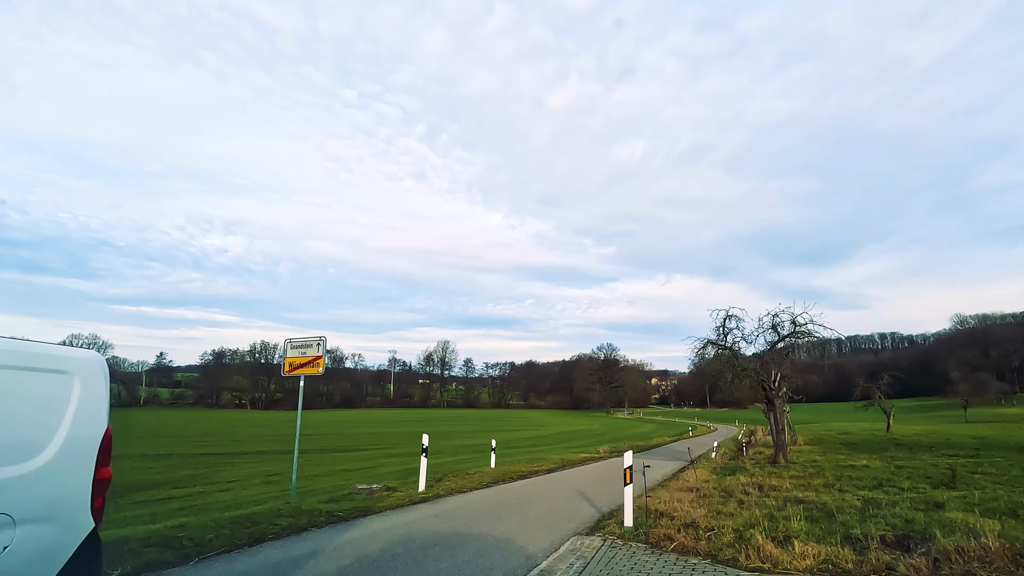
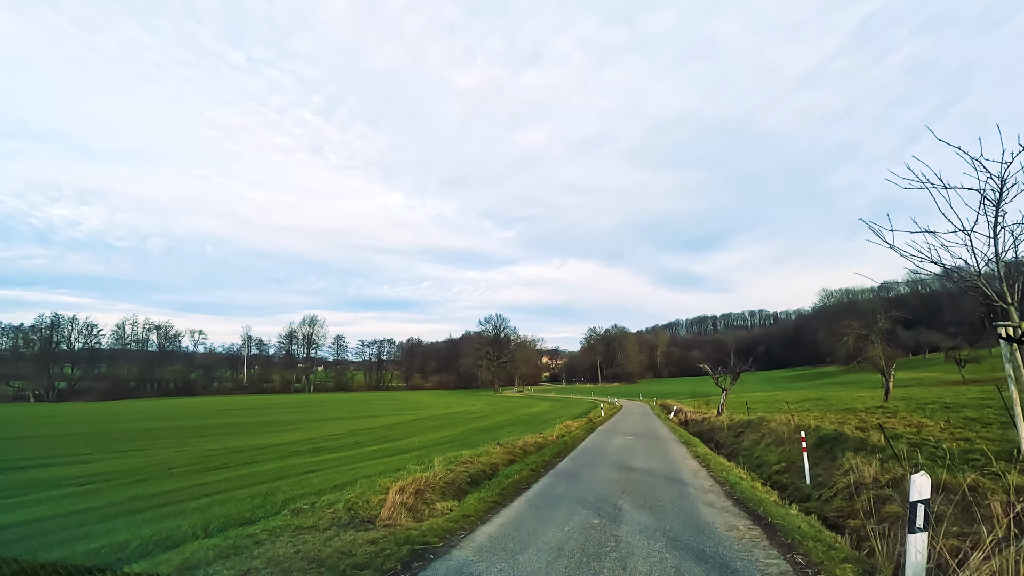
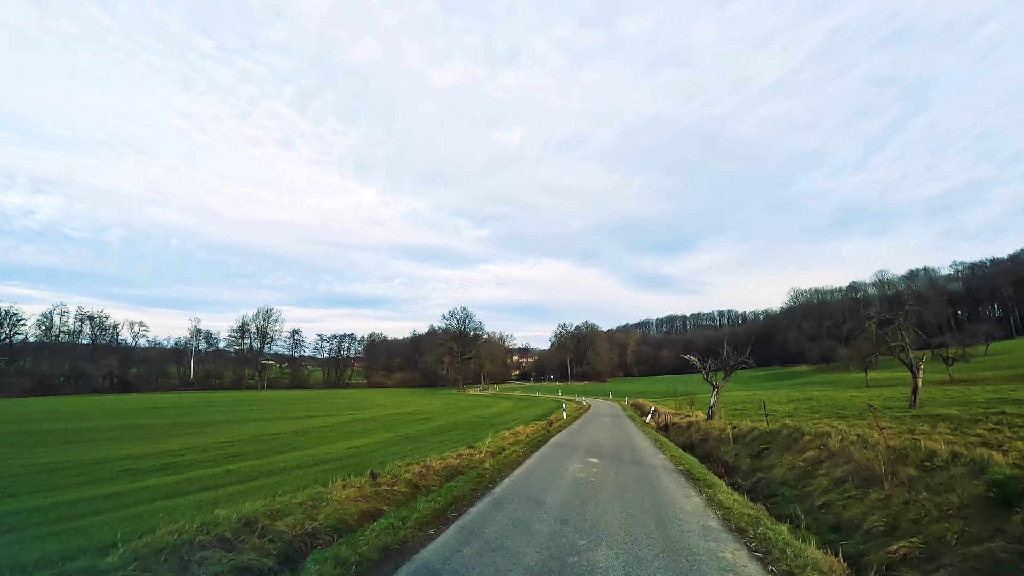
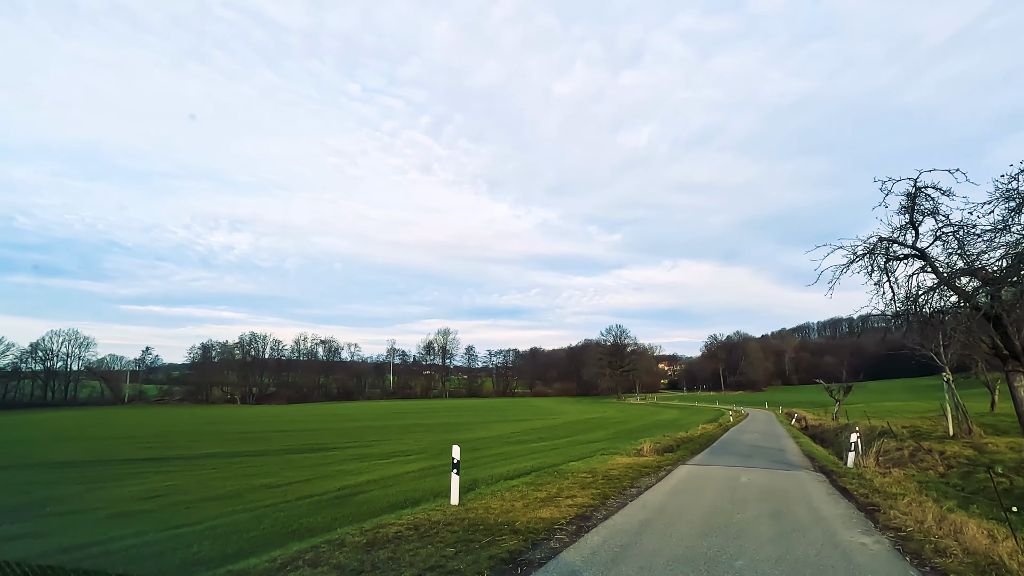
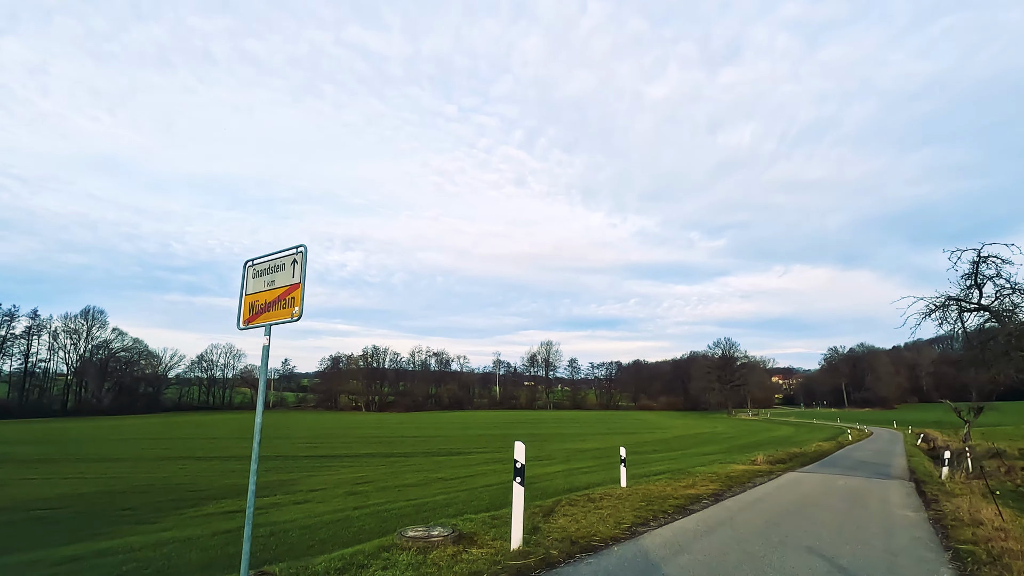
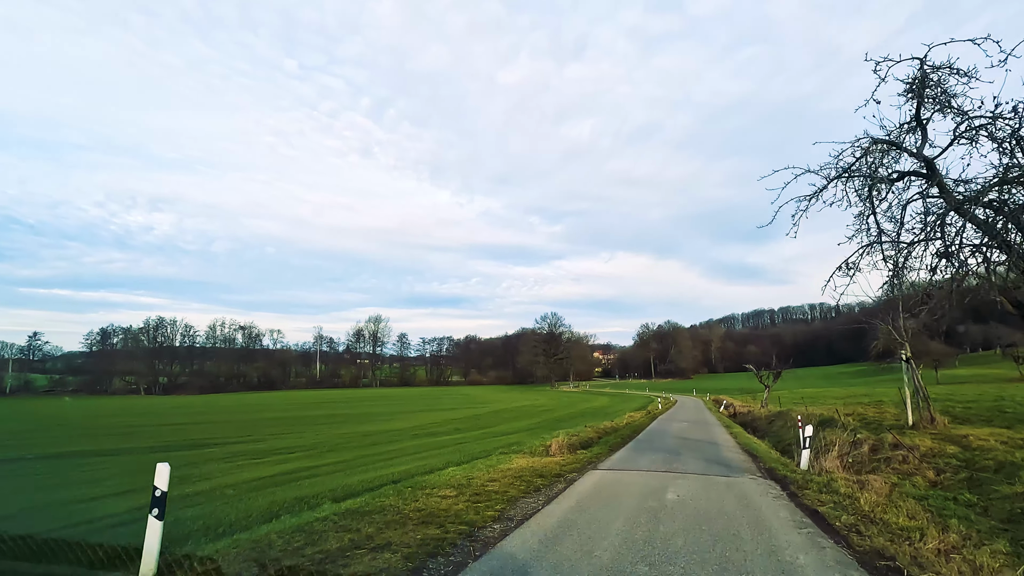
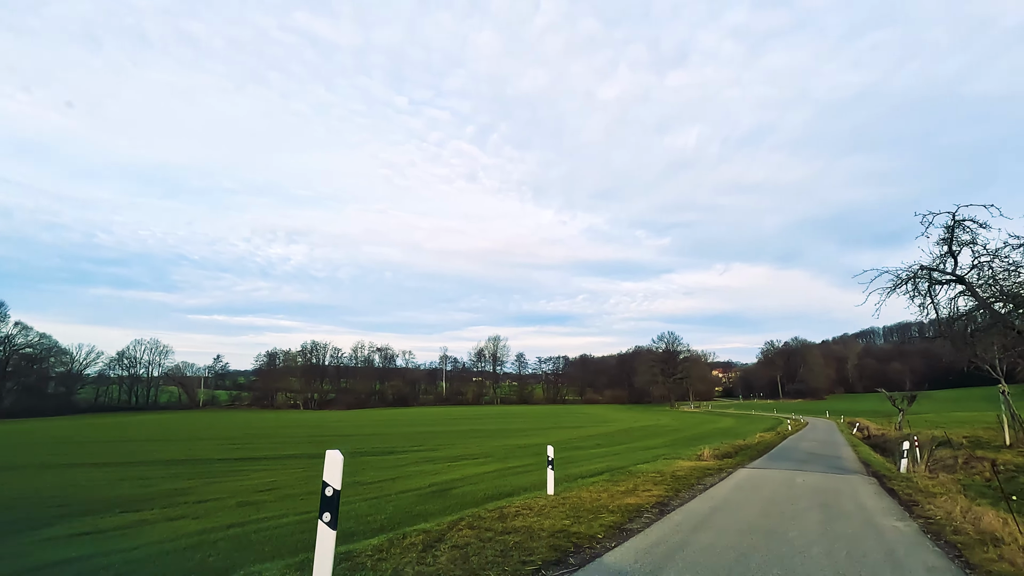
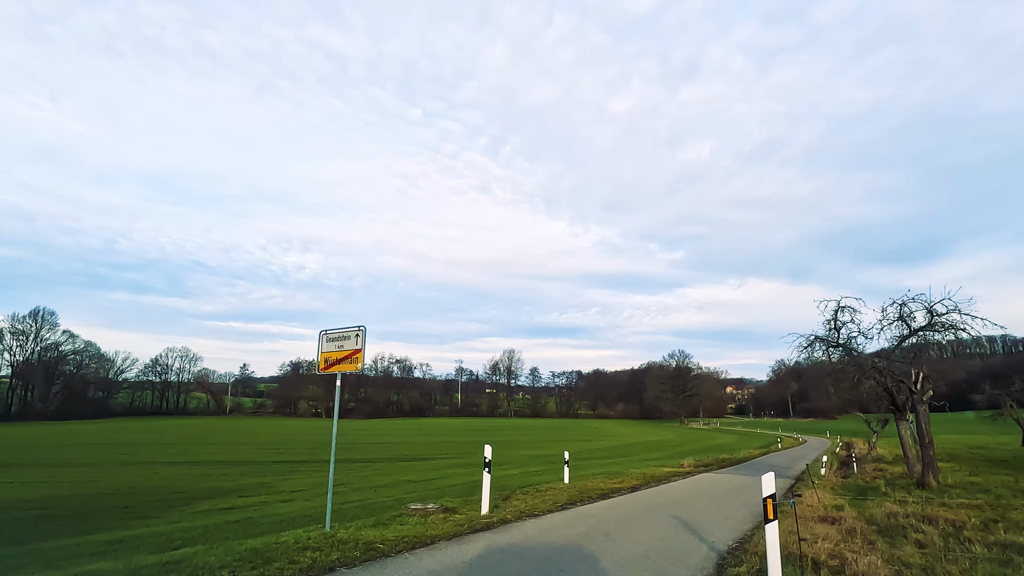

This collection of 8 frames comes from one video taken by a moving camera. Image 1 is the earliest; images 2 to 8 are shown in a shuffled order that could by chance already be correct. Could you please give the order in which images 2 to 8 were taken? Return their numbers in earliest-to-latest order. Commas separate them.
8, 5, 7, 4, 6, 2, 3
